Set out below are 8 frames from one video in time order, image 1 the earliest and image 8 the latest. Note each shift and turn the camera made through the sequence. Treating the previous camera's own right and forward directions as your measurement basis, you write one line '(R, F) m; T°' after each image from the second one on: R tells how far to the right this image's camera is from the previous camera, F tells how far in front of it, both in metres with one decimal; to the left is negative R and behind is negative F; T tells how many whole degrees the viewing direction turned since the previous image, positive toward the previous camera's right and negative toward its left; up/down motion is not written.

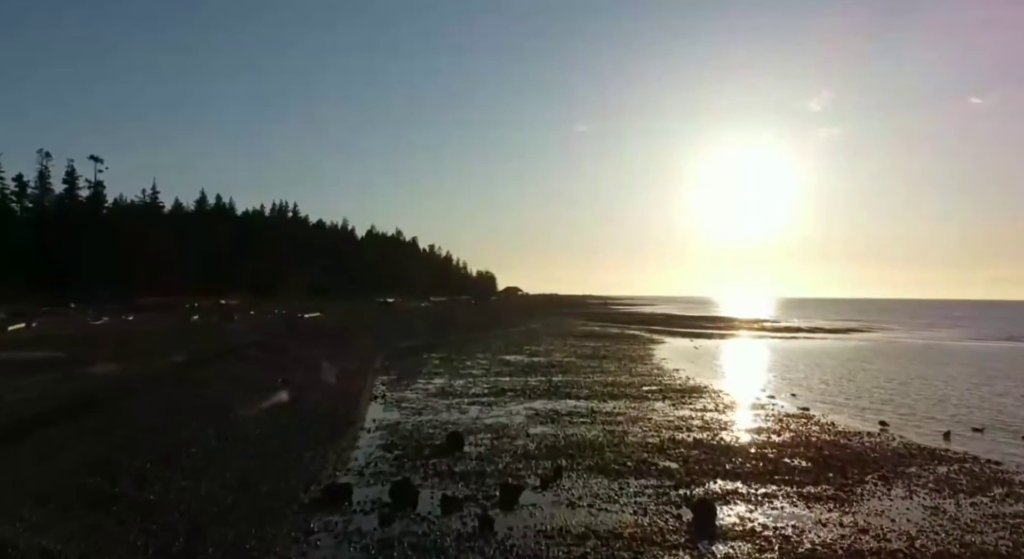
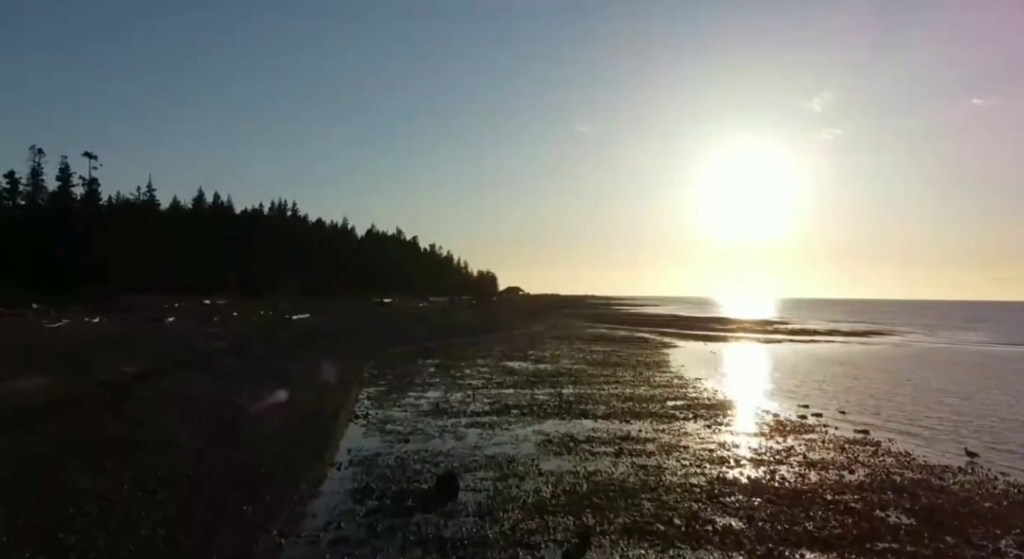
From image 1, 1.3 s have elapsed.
(-0.2, +3.5) m; 0°
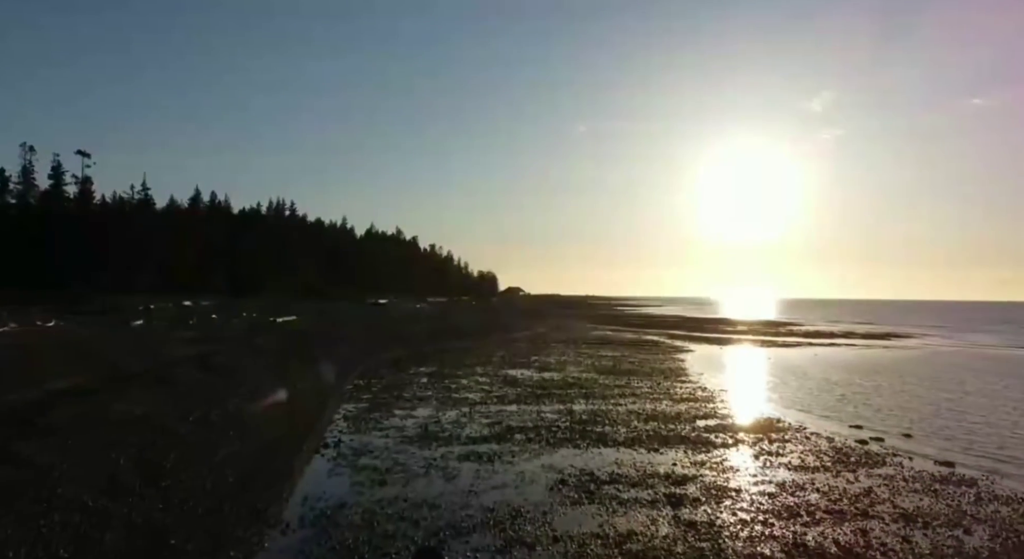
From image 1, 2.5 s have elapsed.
(-0.1, +3.5) m; 0°
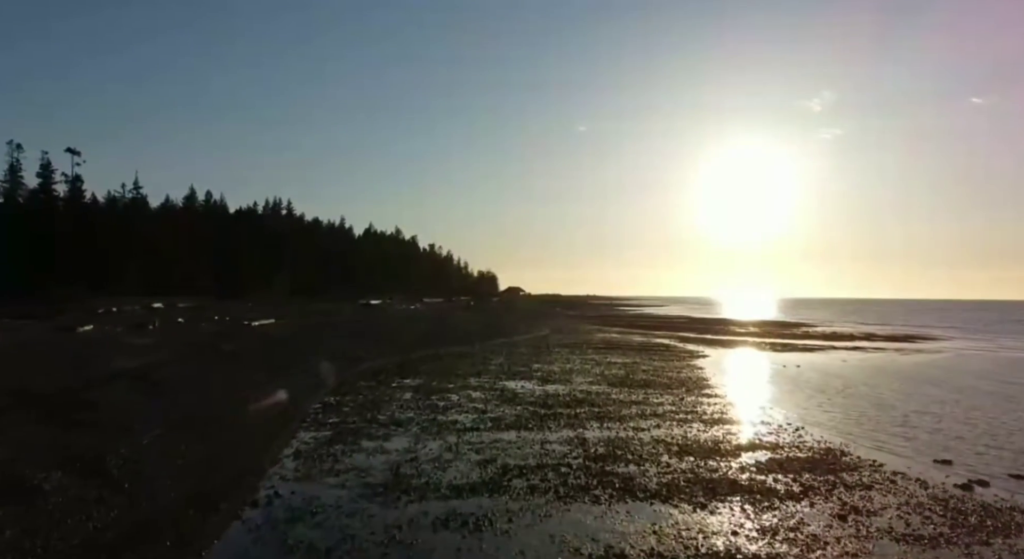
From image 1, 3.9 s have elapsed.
(+0.1, +4.2) m; 0°
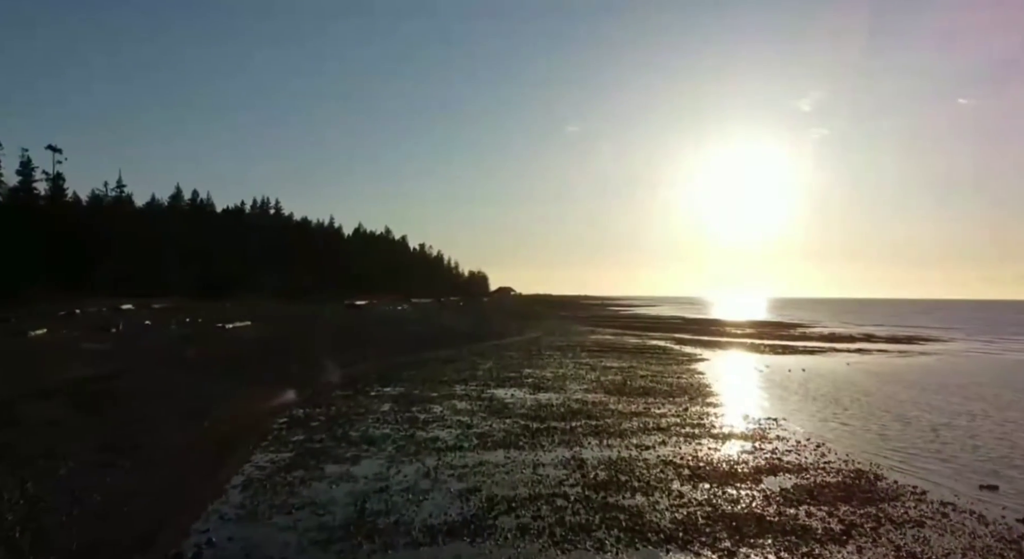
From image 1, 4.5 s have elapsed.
(+0.1, +2.2) m; +1°
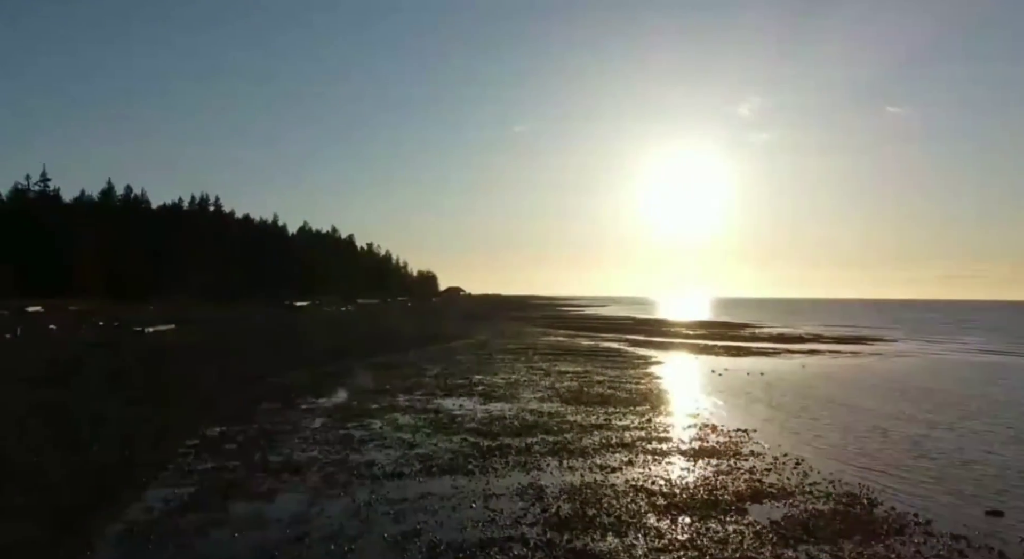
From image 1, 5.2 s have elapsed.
(0.0, +2.2) m; +5°
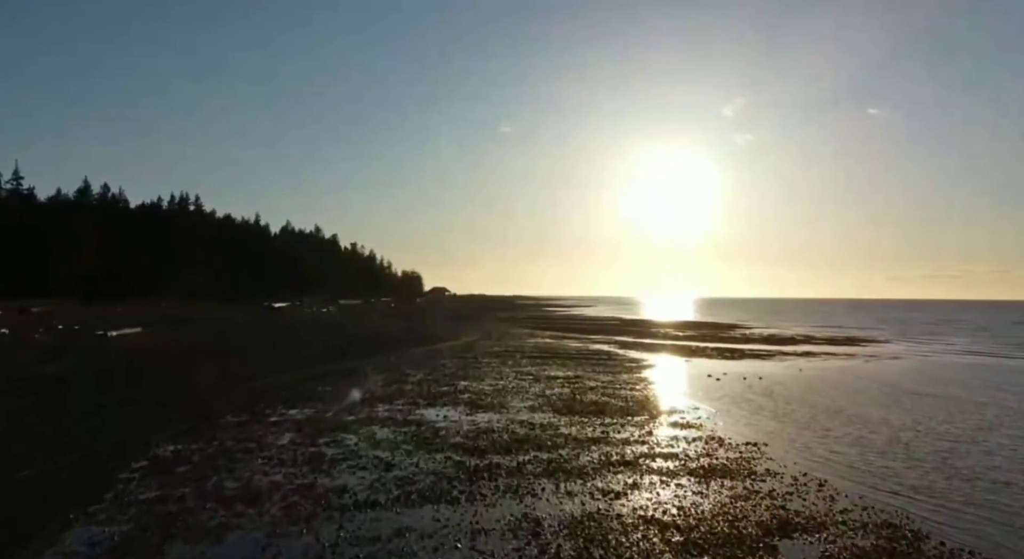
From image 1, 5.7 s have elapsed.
(-0.1, +1.8) m; +1°
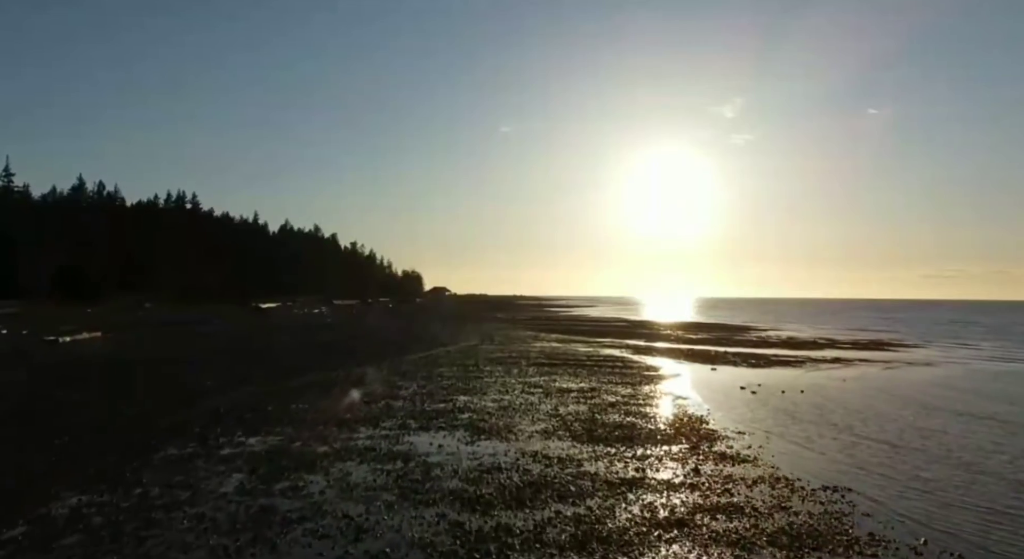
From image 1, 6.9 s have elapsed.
(-0.3, +4.1) m; 0°
